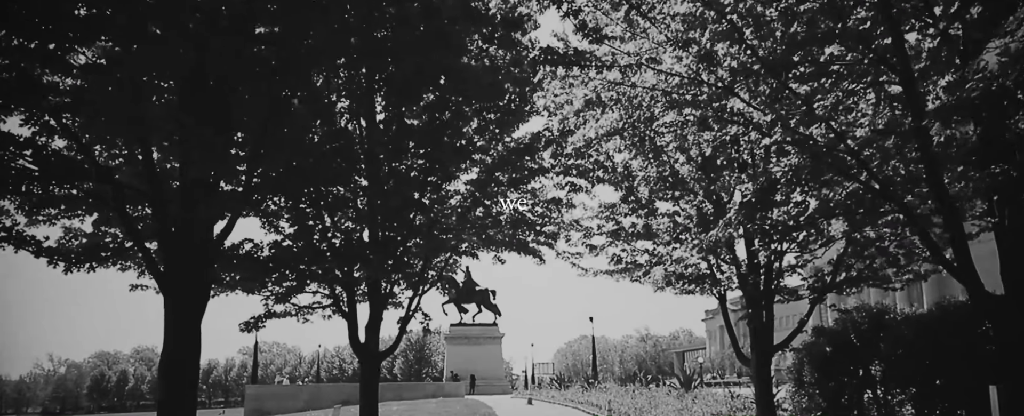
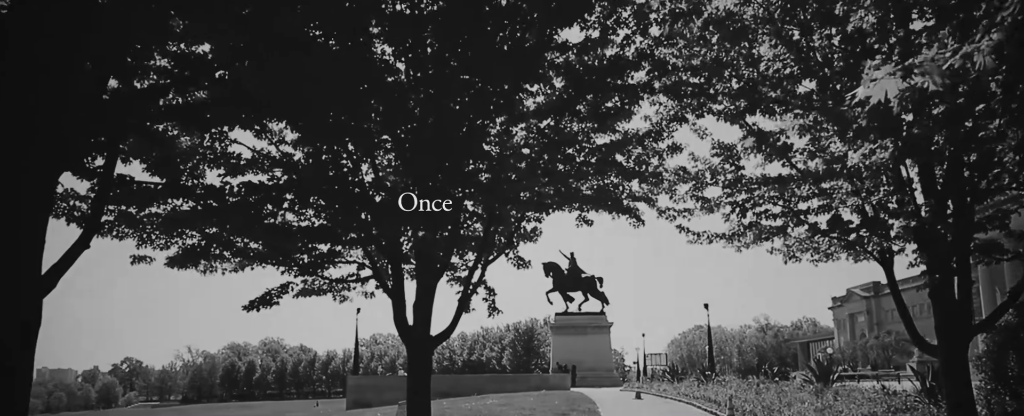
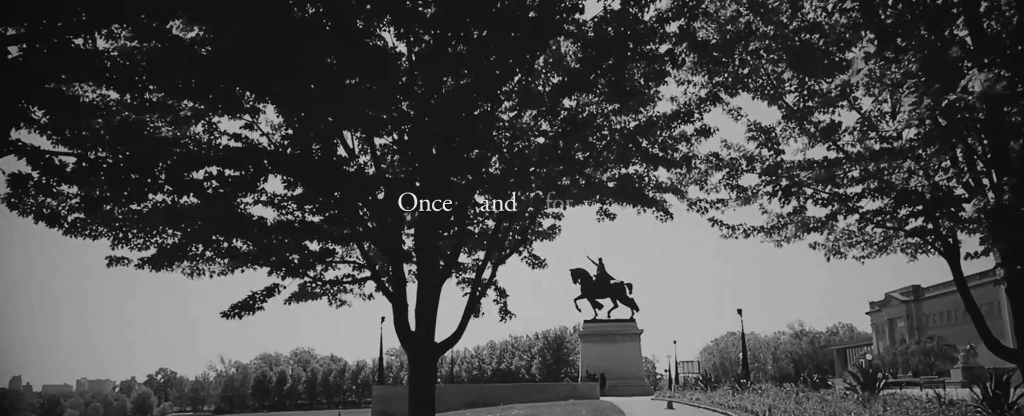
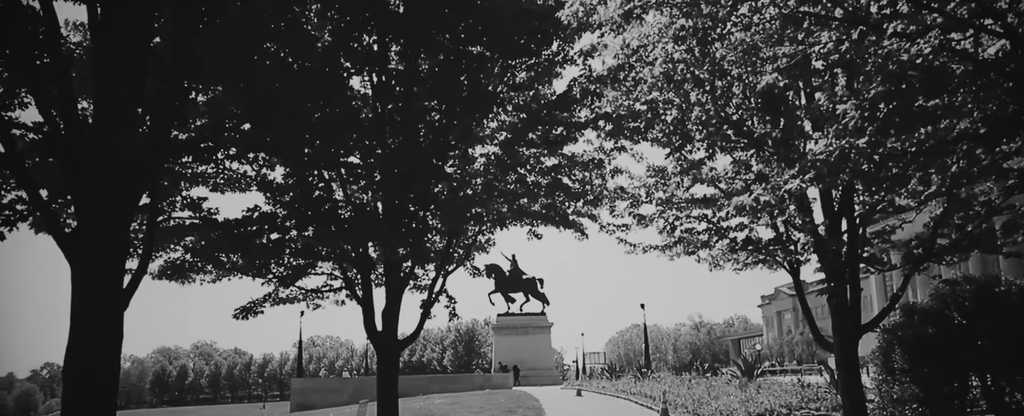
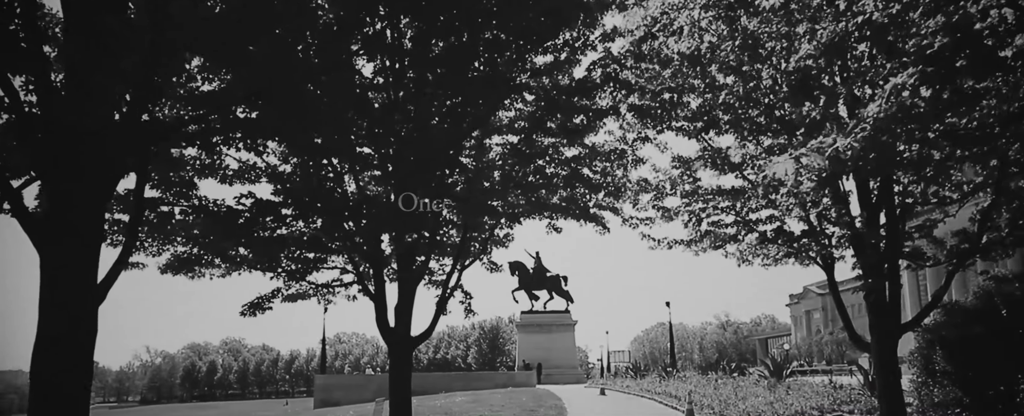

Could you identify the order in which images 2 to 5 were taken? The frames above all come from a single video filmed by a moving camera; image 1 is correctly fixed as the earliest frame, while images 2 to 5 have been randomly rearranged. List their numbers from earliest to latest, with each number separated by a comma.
4, 5, 2, 3
